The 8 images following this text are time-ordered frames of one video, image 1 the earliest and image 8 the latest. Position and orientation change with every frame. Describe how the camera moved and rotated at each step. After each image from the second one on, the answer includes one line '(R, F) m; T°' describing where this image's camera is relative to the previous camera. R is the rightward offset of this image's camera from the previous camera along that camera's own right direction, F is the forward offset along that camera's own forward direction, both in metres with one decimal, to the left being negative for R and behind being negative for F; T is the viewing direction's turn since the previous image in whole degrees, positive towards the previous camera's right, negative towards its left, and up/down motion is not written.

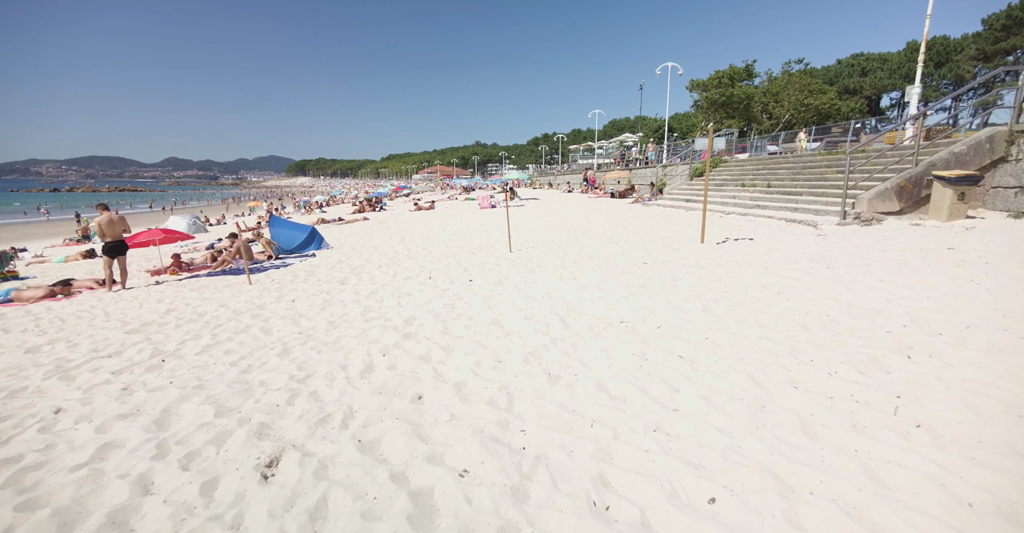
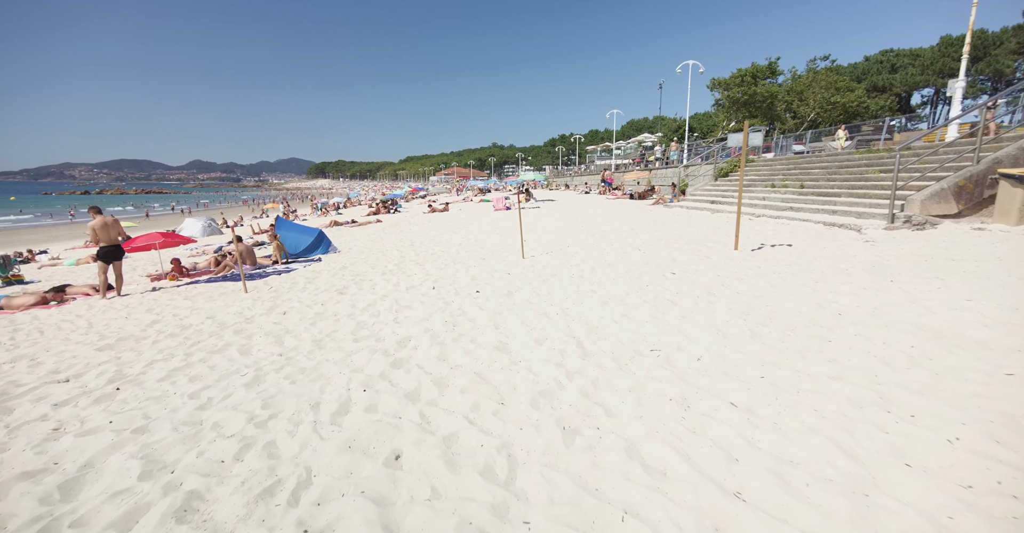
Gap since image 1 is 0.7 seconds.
(+0.1, +0.7) m; -2°
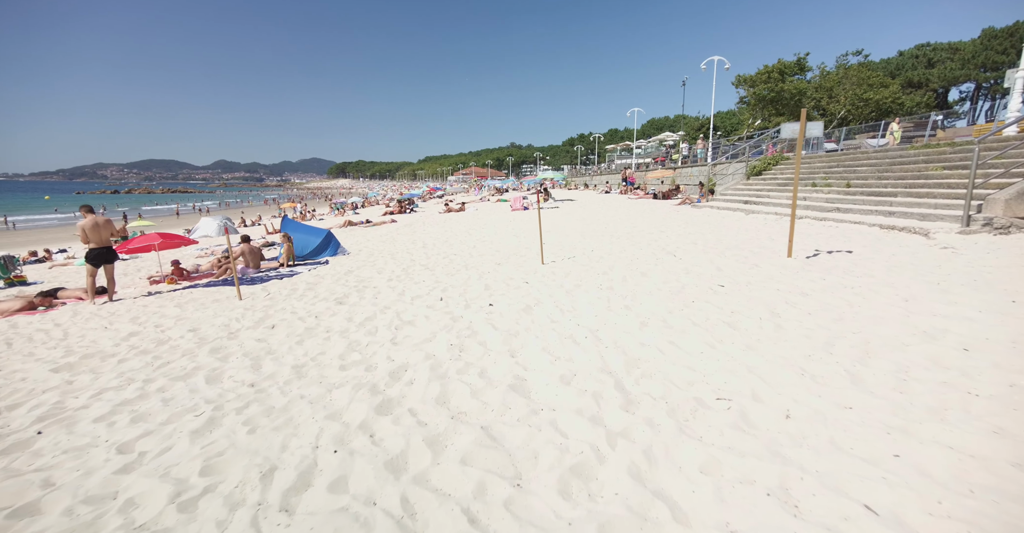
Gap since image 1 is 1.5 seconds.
(0.0, +0.9) m; -2°
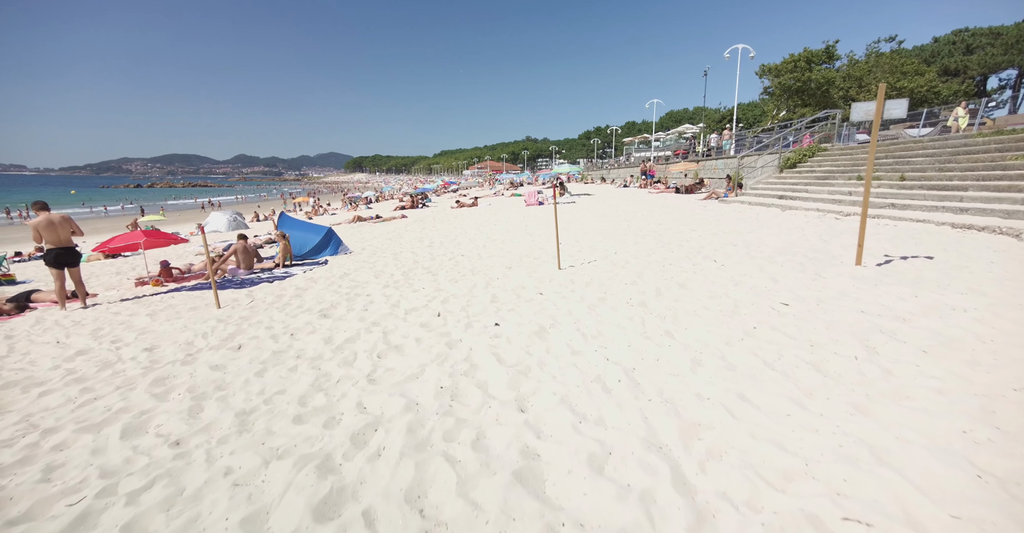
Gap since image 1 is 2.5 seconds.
(0.0, +1.0) m; -2°
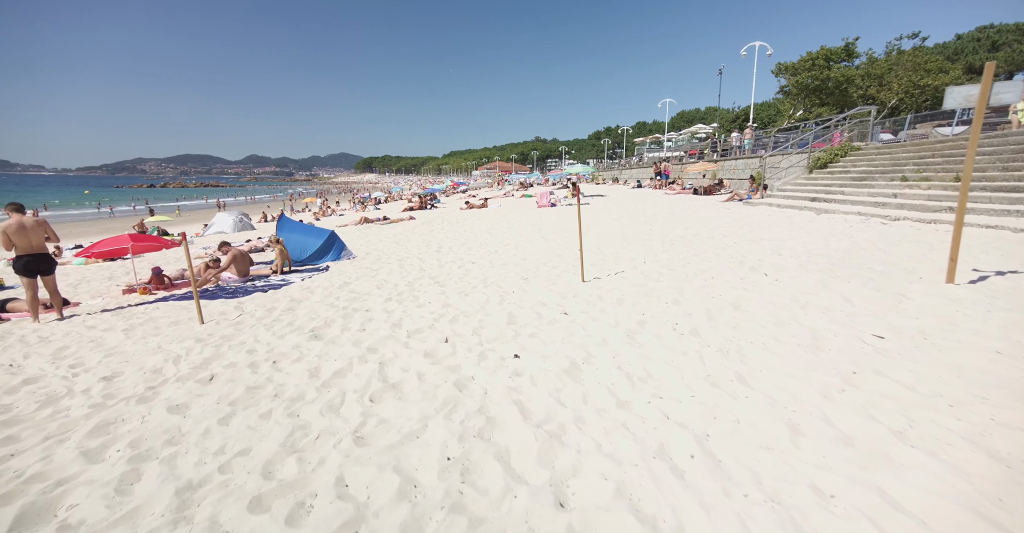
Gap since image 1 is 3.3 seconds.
(-0.1, +0.8) m; -1°
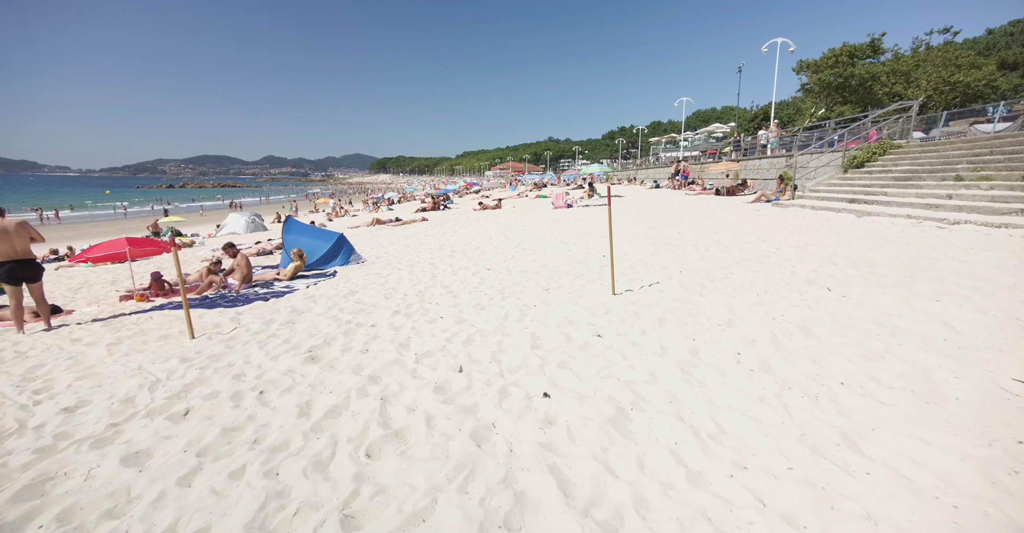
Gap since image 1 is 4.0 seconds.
(-0.1, +0.7) m; -2°
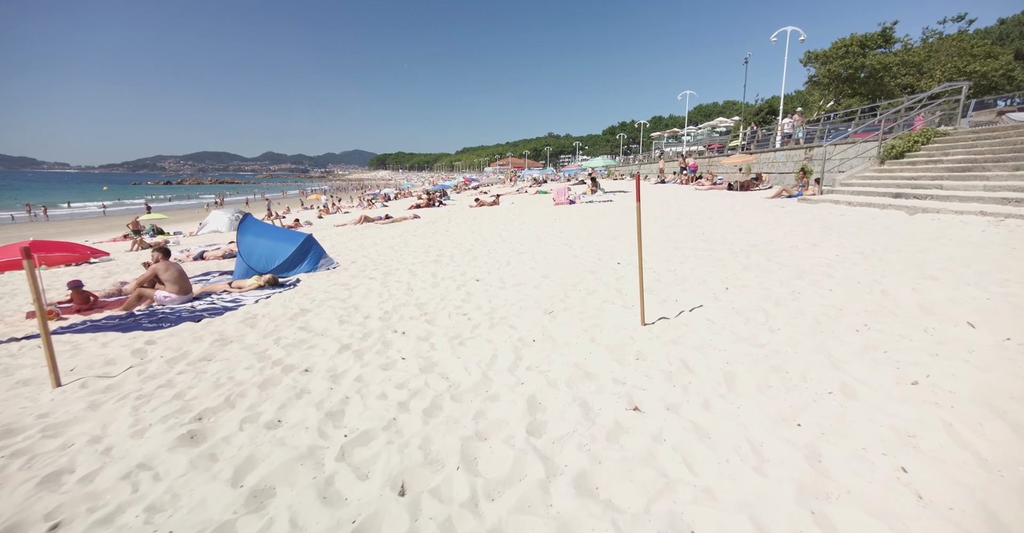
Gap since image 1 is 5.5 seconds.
(+0.1, +1.6) m; 0°
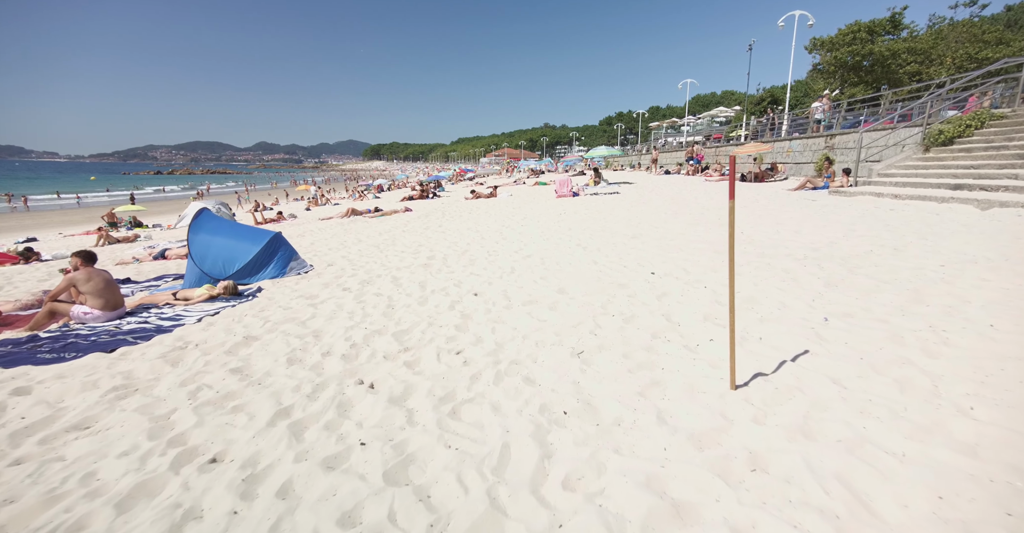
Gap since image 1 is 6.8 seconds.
(-0.1, +1.5) m; 0°
